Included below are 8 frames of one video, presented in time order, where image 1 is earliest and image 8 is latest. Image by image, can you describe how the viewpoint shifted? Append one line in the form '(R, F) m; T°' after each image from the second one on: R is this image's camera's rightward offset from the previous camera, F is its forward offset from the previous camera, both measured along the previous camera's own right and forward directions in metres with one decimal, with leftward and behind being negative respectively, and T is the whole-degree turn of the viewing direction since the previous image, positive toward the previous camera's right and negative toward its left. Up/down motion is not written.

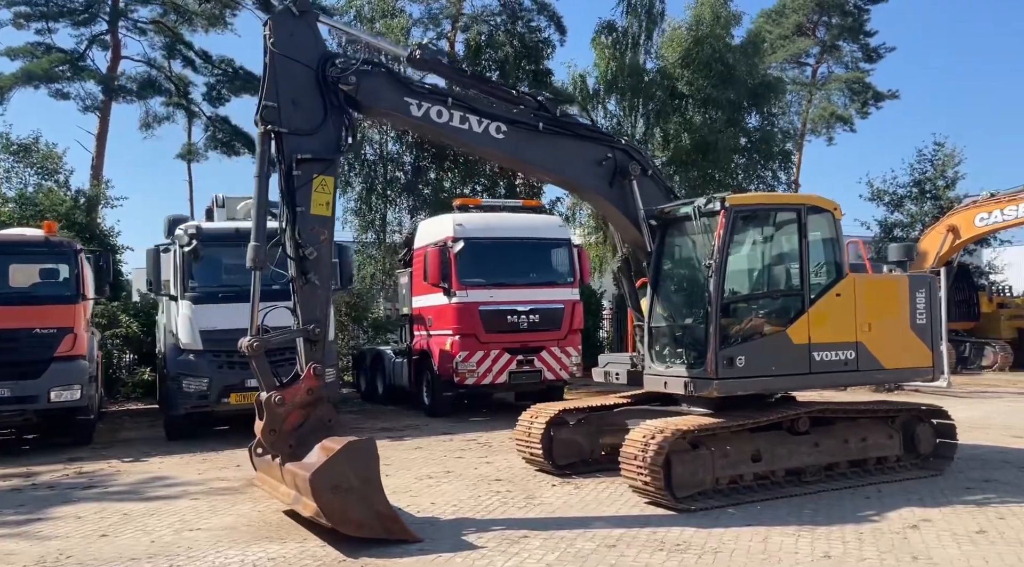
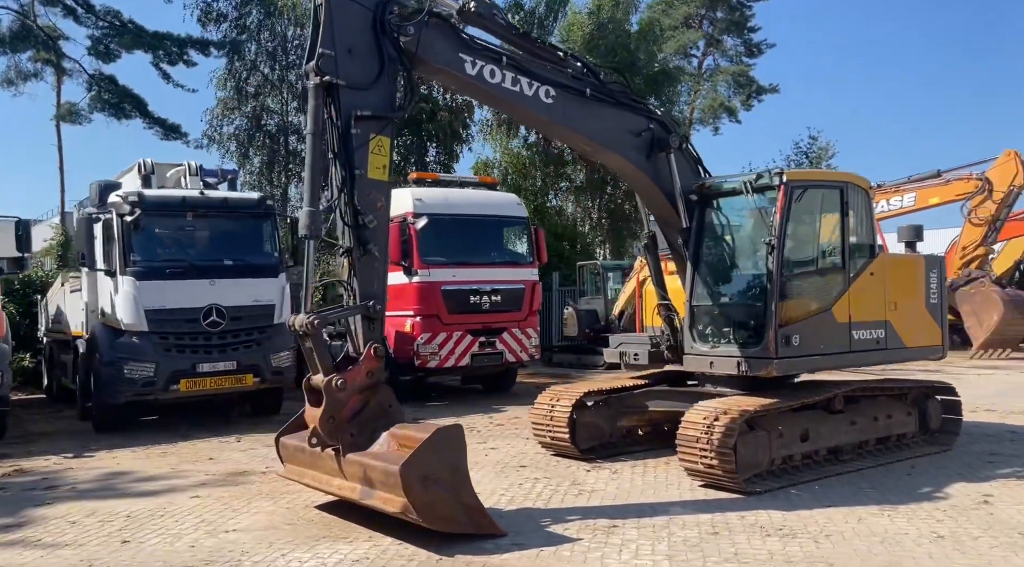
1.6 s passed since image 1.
(-1.5, +0.6) m; +9°
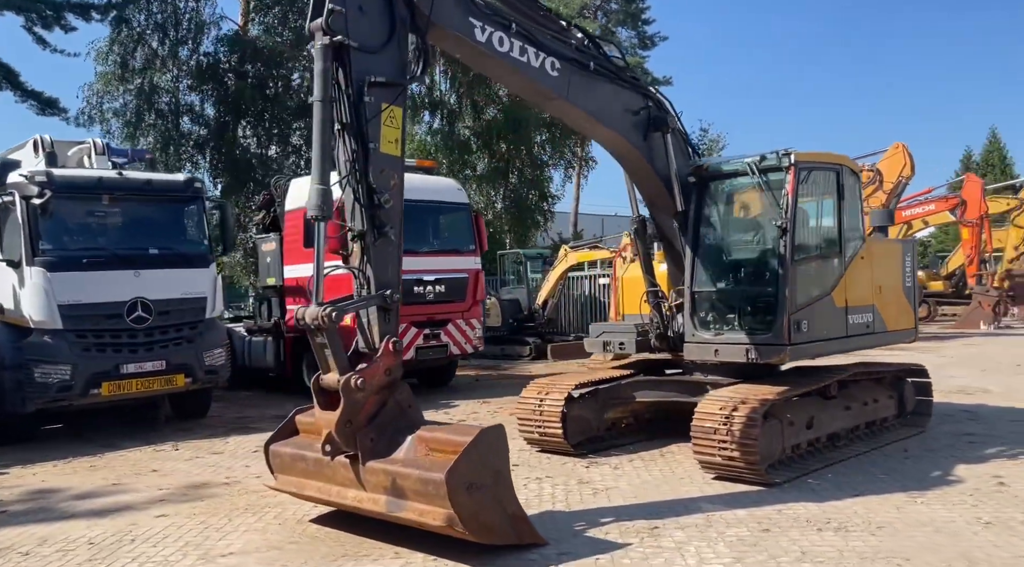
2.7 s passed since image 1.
(-1.0, +0.6) m; +8°
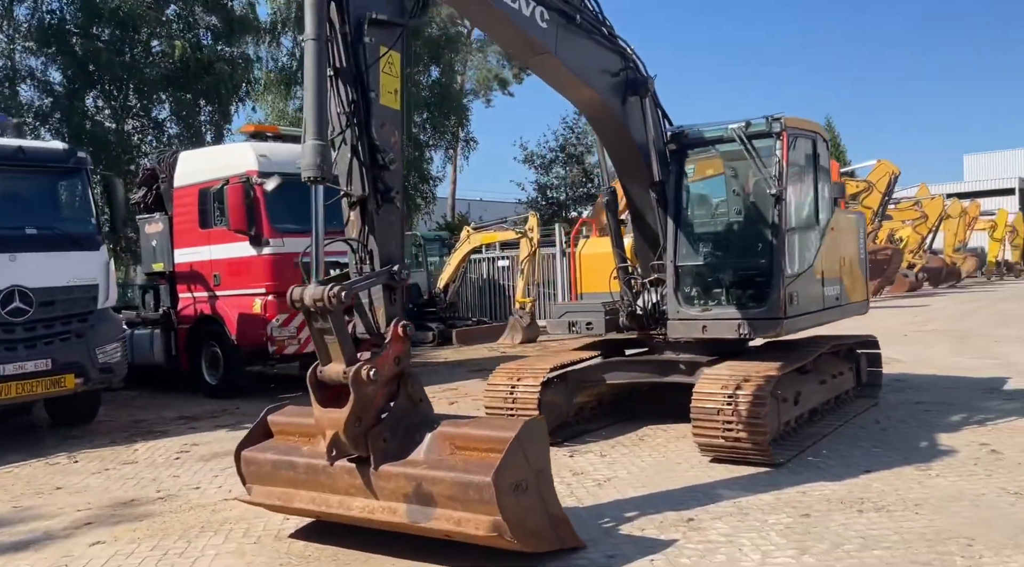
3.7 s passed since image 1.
(-0.9, +0.7) m; +10°
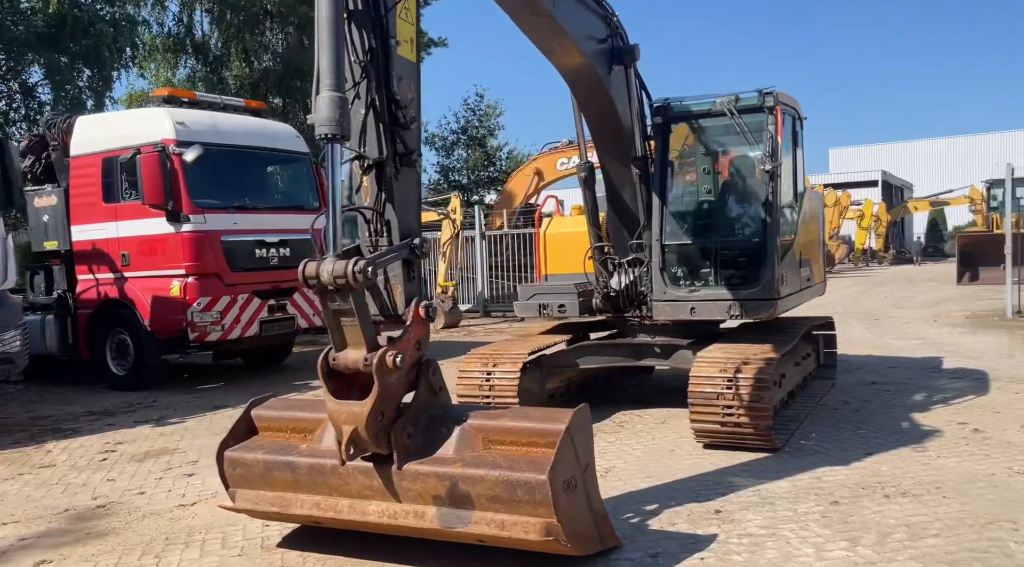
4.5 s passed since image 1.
(-0.7, +0.5) m; +8°
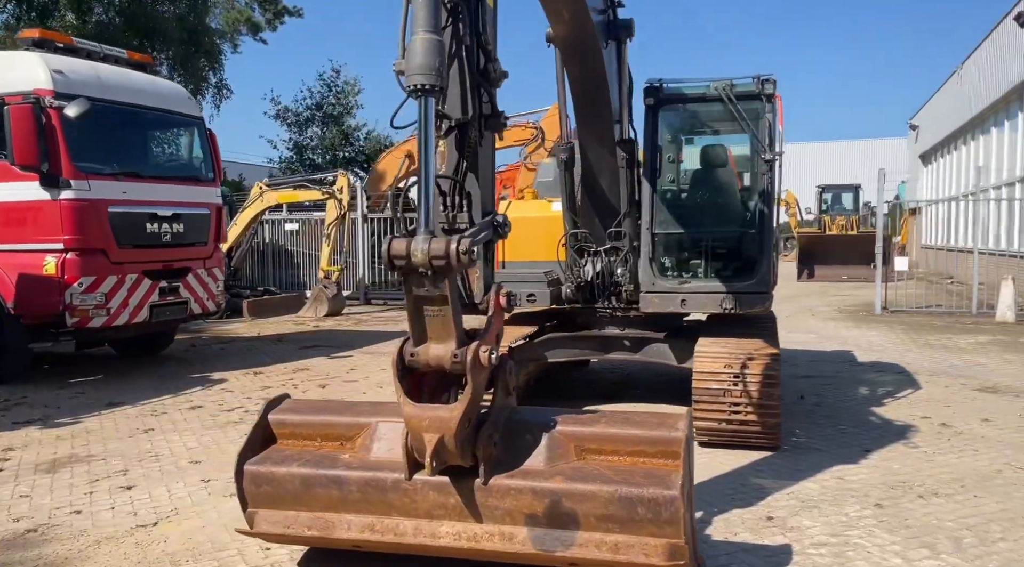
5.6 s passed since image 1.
(-1.1, +0.6) m; +11°
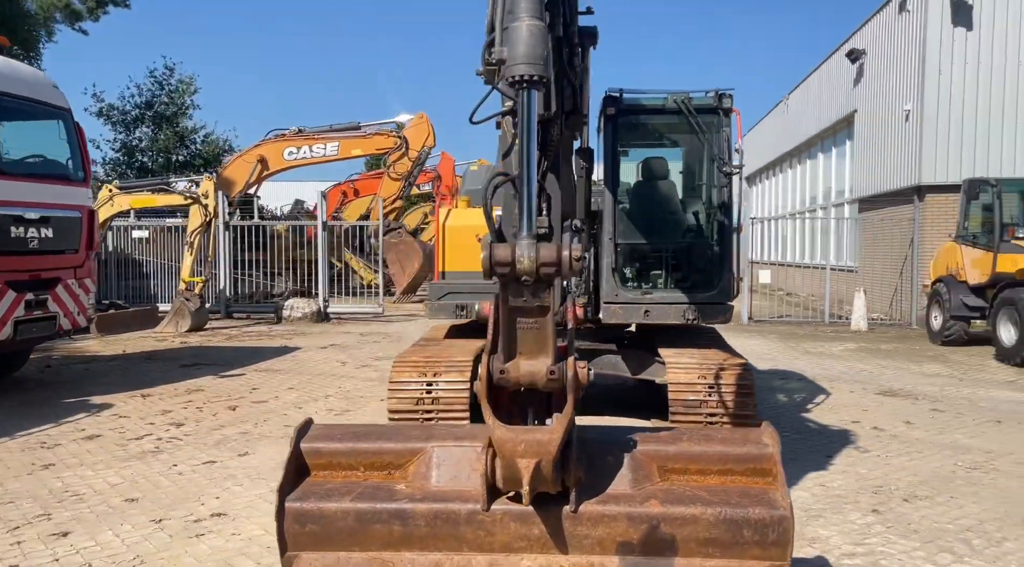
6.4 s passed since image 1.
(-0.9, +0.4) m; +12°
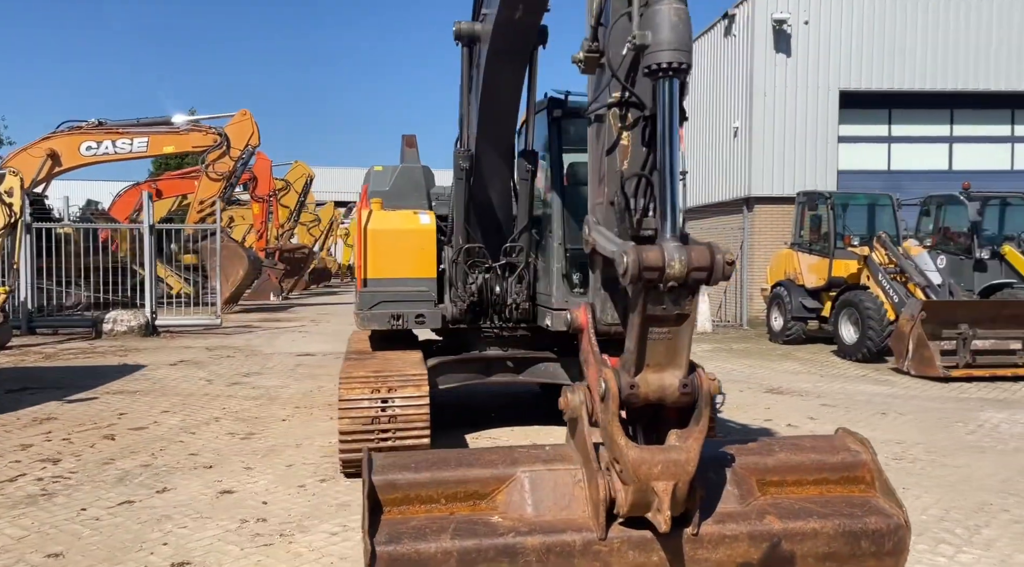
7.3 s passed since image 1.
(-1.0, +0.4) m; +14°
